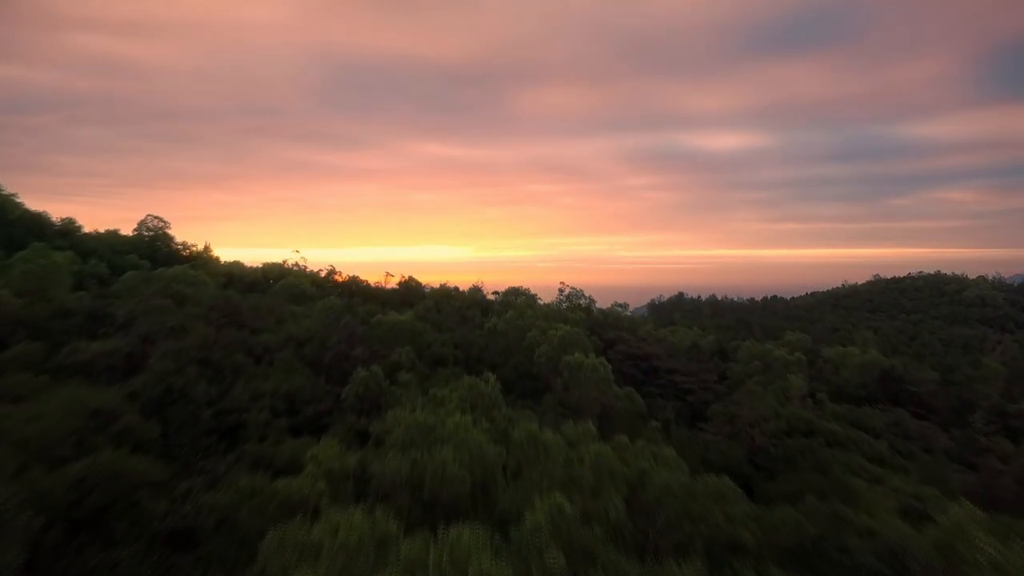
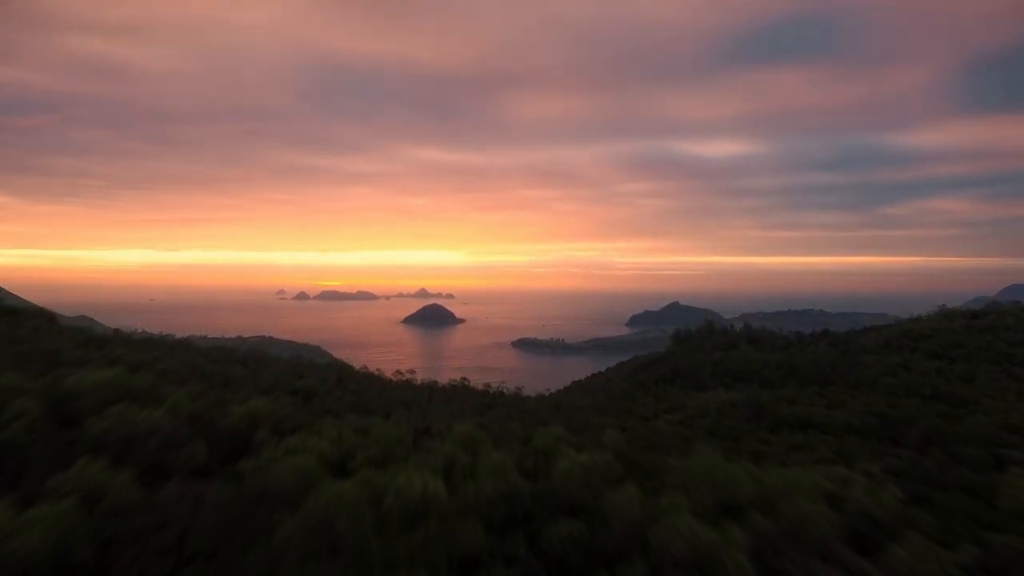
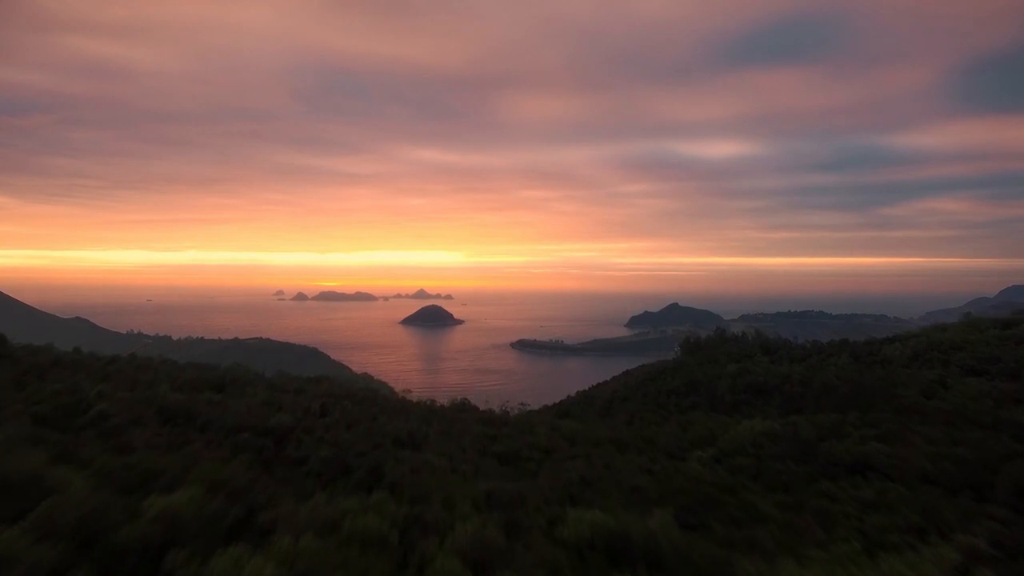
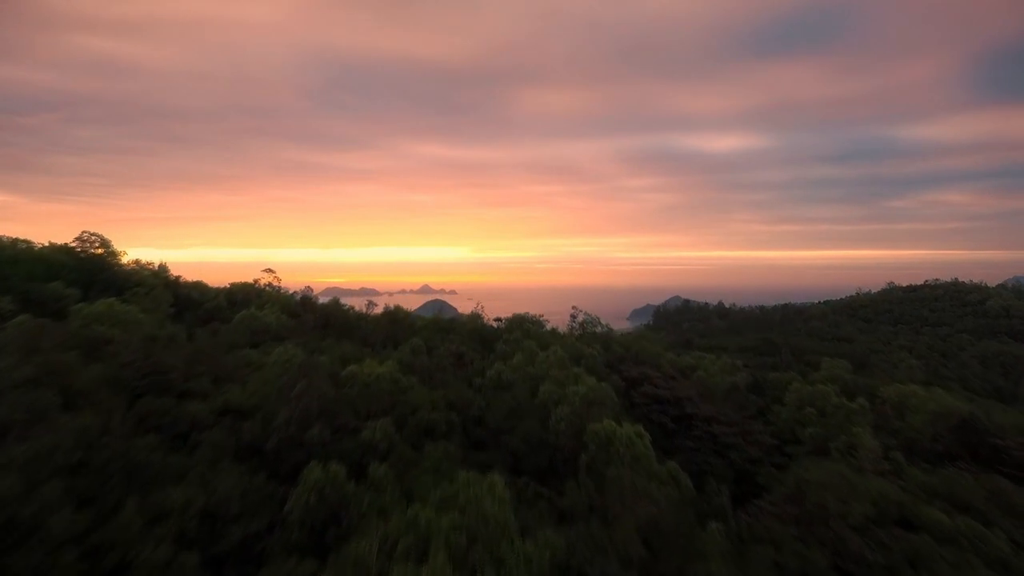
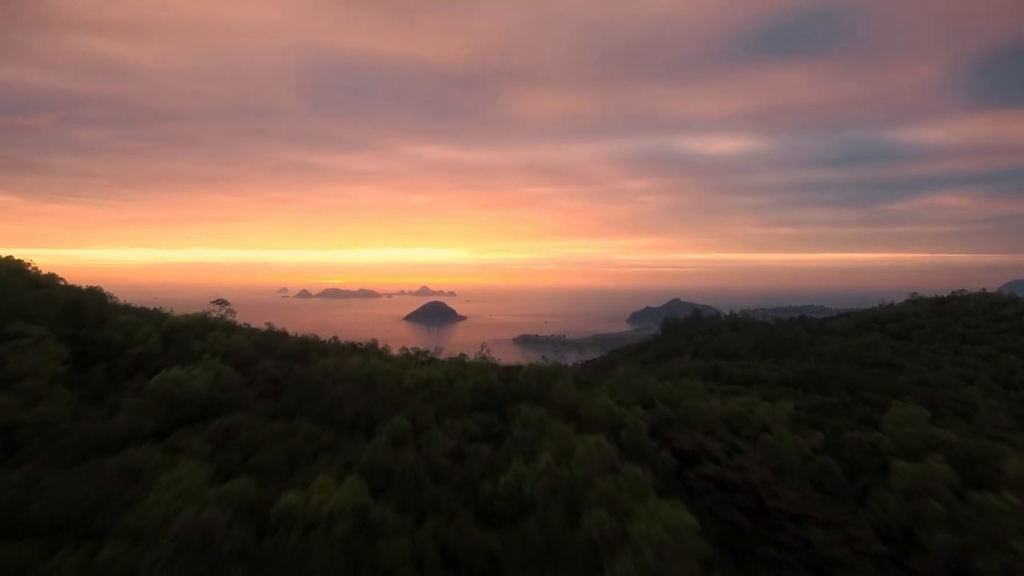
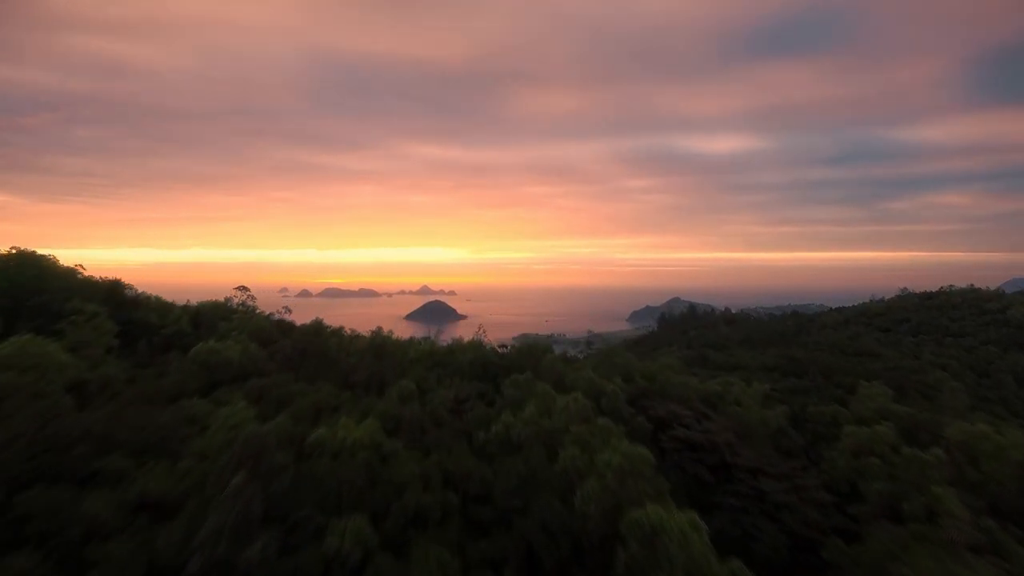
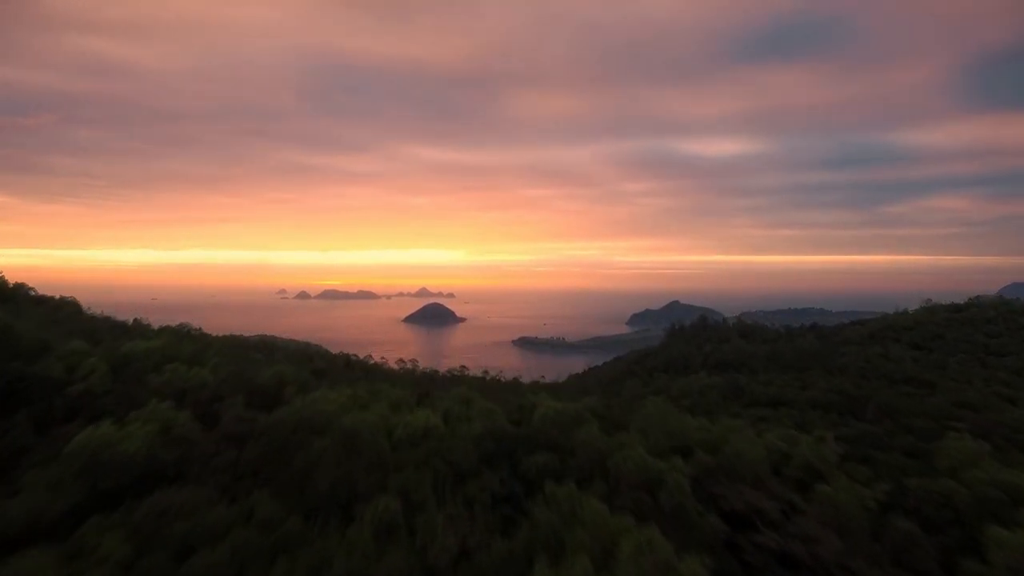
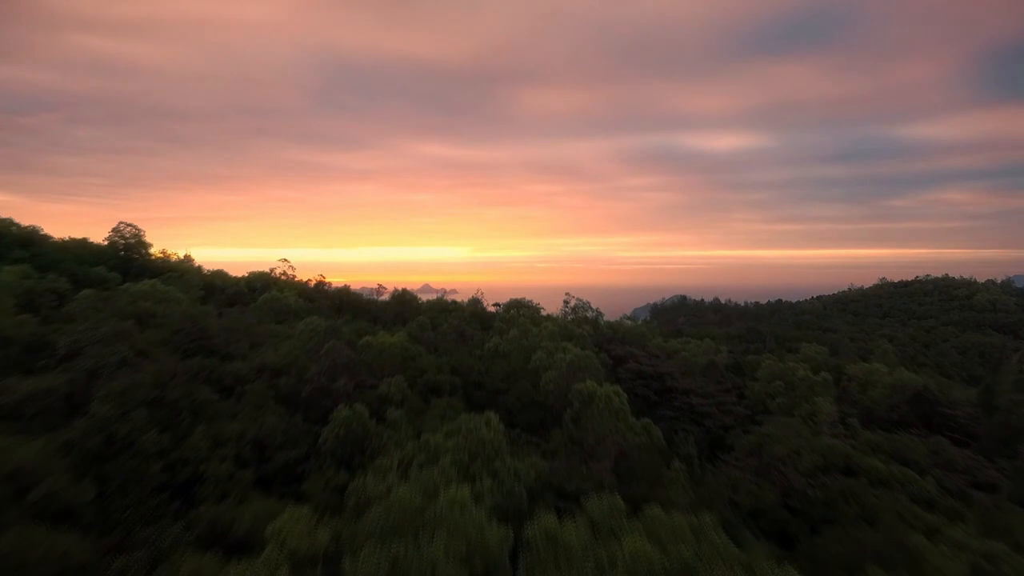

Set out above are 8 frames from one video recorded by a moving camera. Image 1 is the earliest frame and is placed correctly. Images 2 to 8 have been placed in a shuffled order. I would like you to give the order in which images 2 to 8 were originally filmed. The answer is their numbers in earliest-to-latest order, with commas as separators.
8, 4, 6, 5, 7, 2, 3
